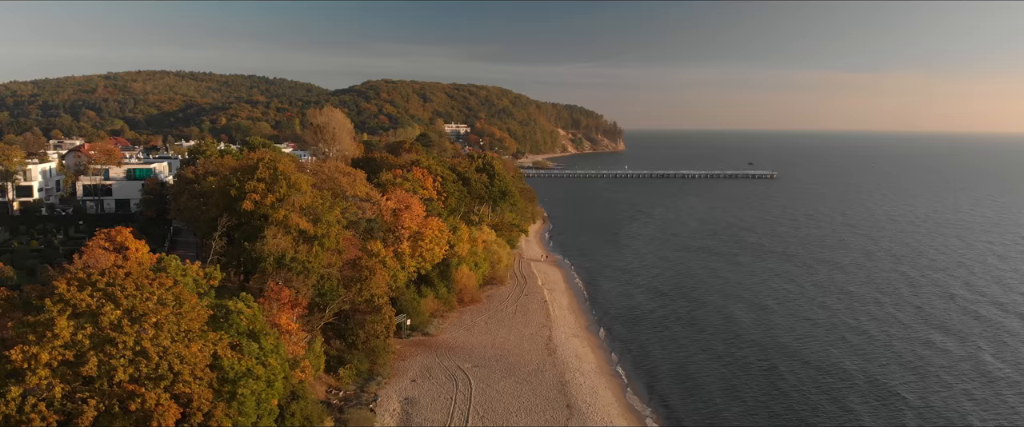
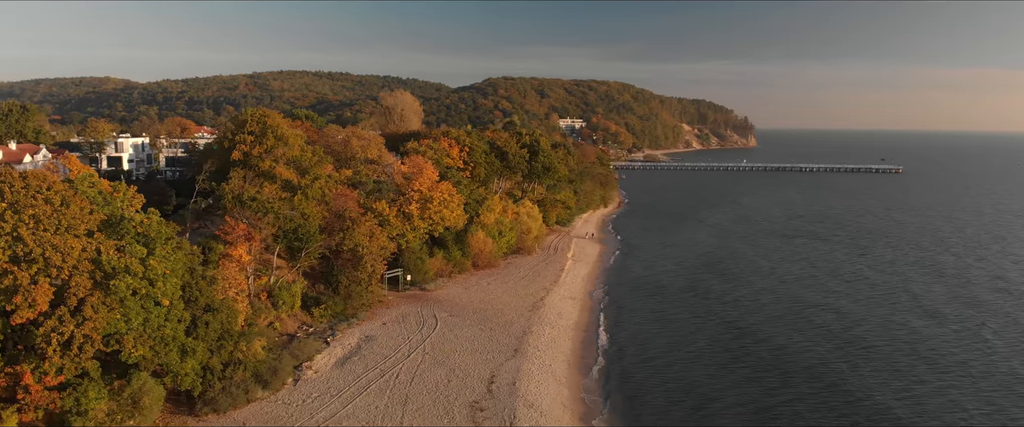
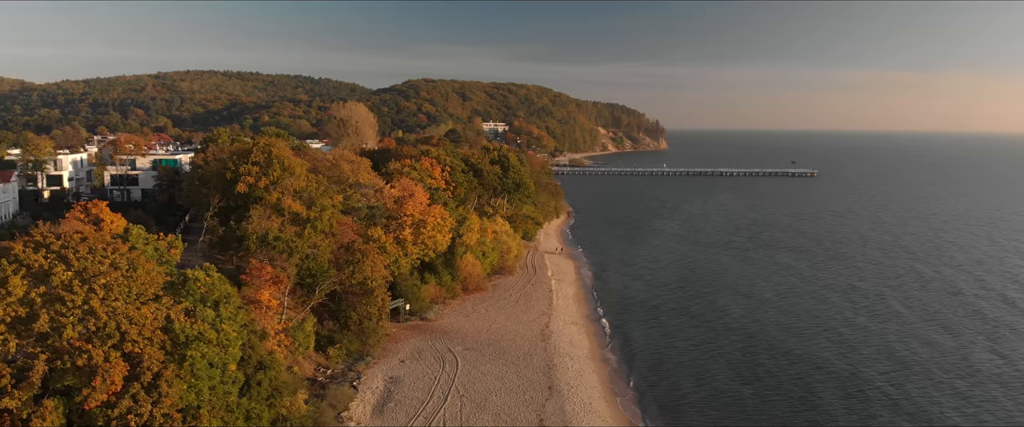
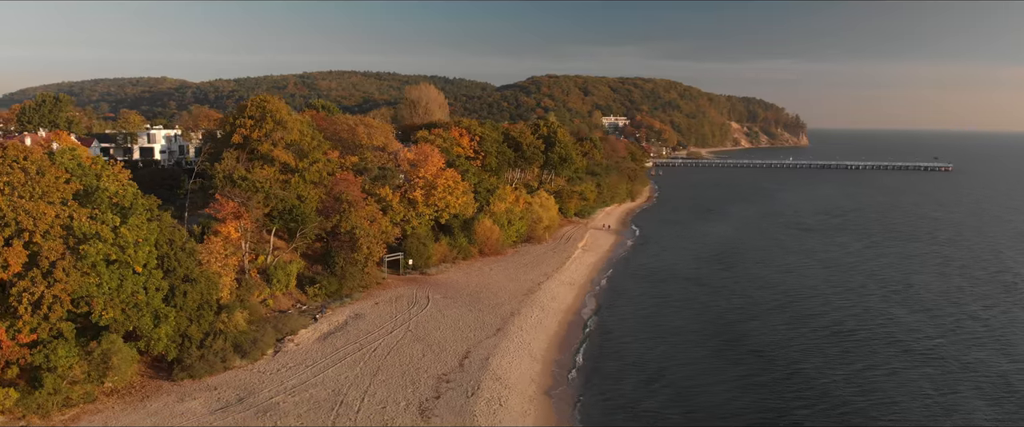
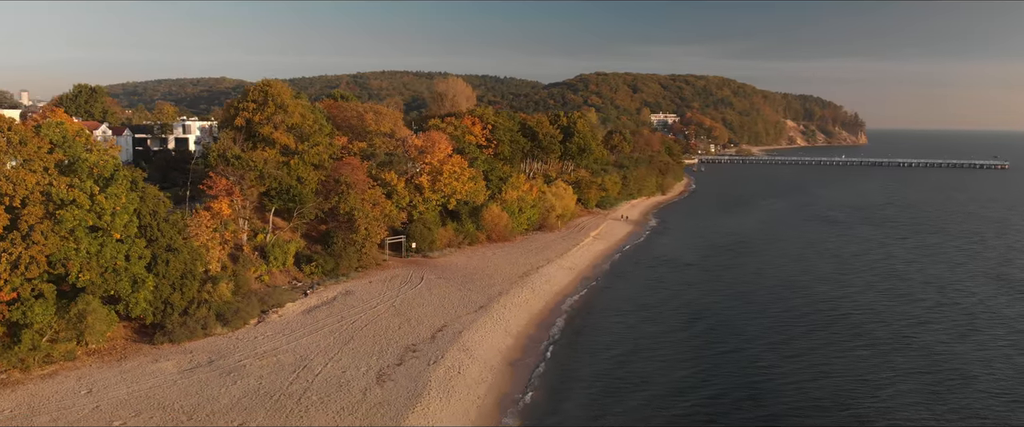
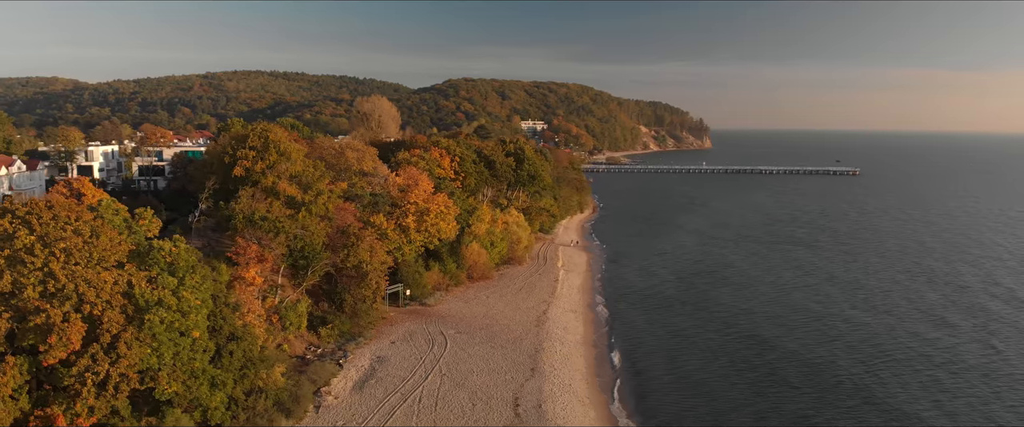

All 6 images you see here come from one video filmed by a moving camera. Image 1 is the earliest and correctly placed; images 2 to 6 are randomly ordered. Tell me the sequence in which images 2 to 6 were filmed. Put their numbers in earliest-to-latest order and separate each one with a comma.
3, 6, 2, 4, 5
